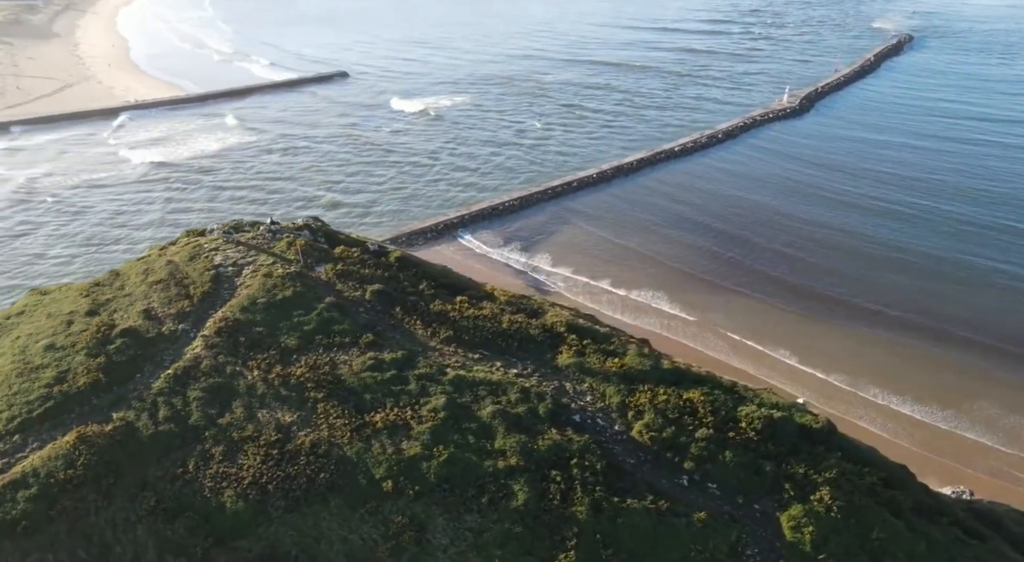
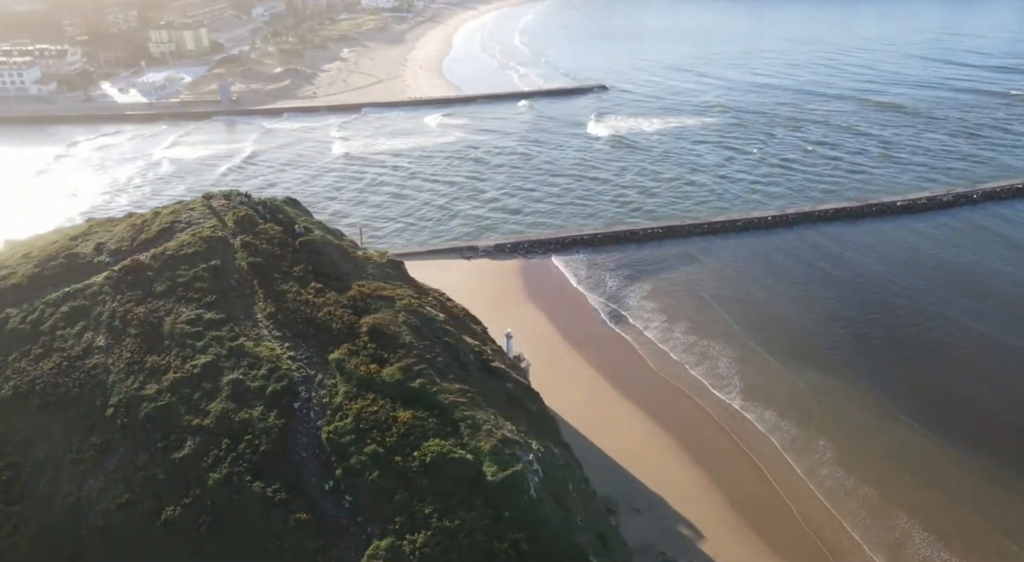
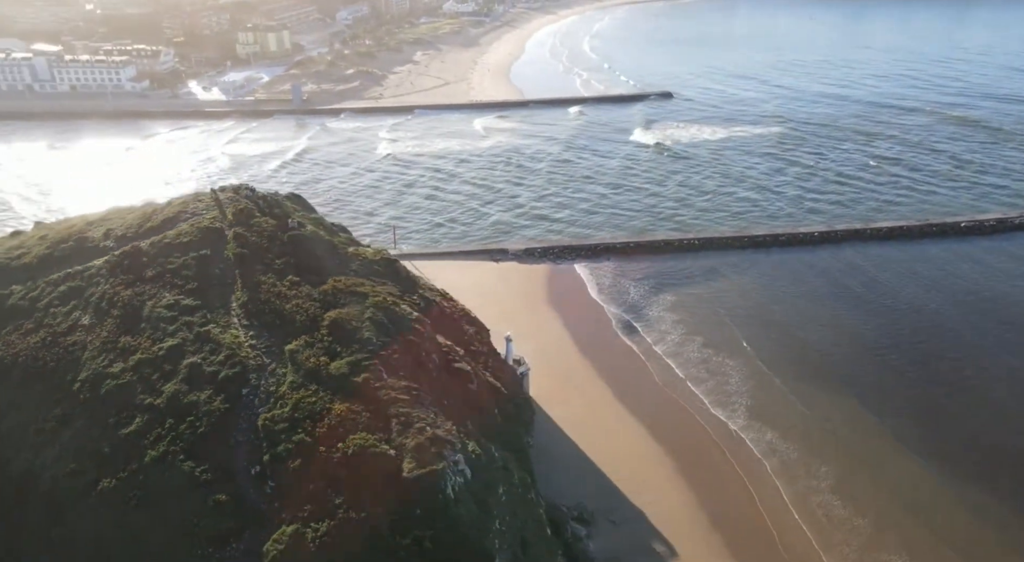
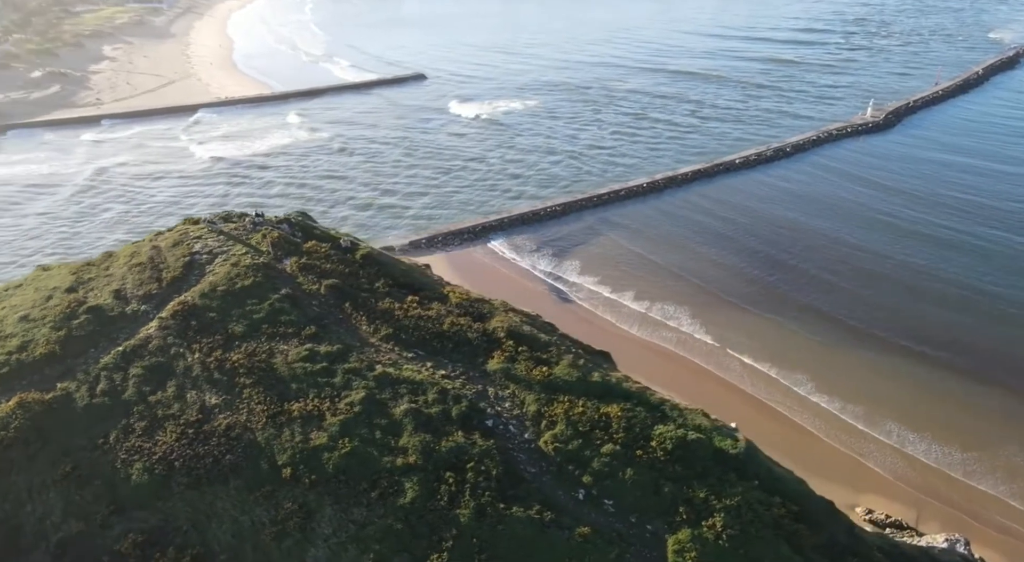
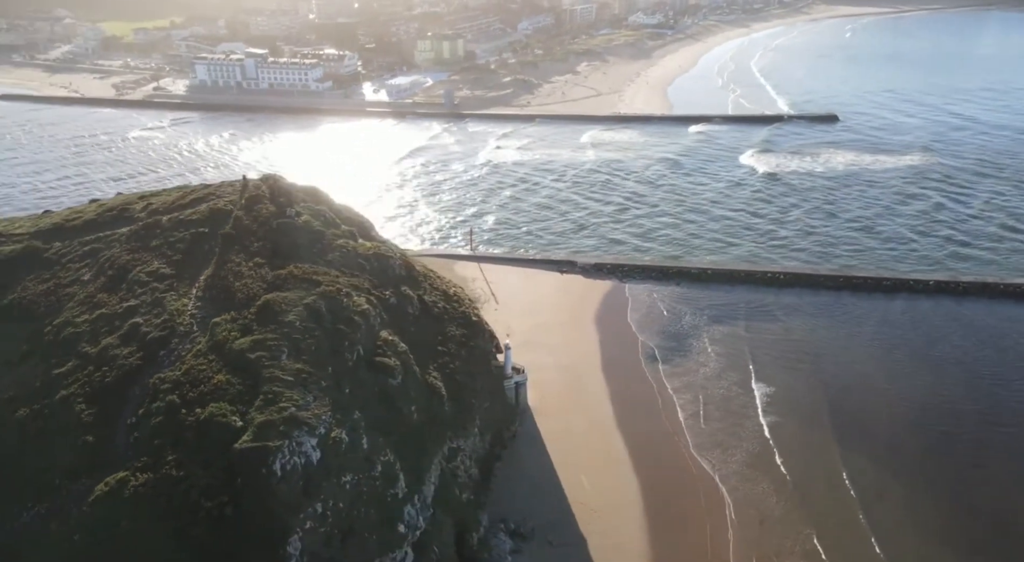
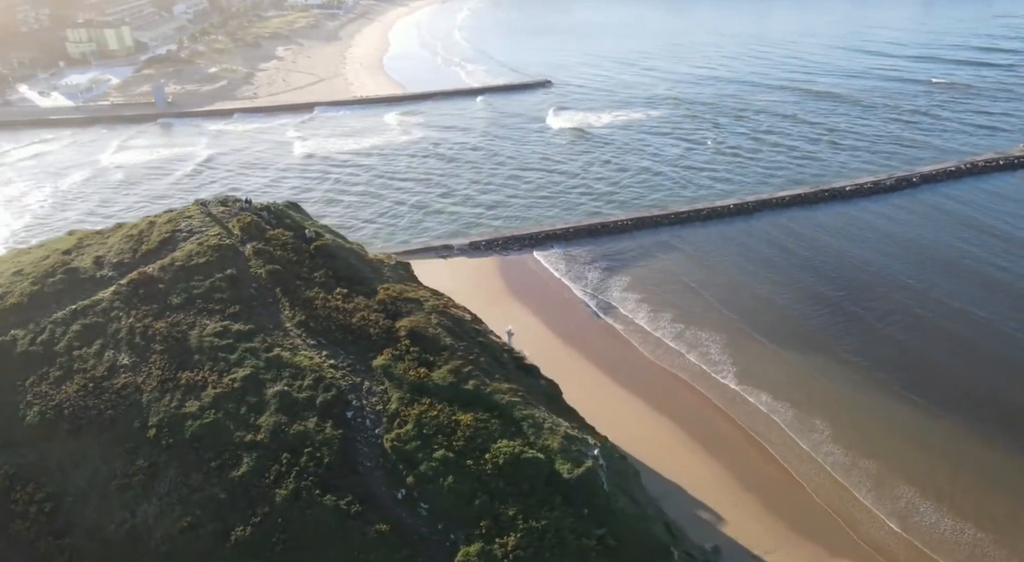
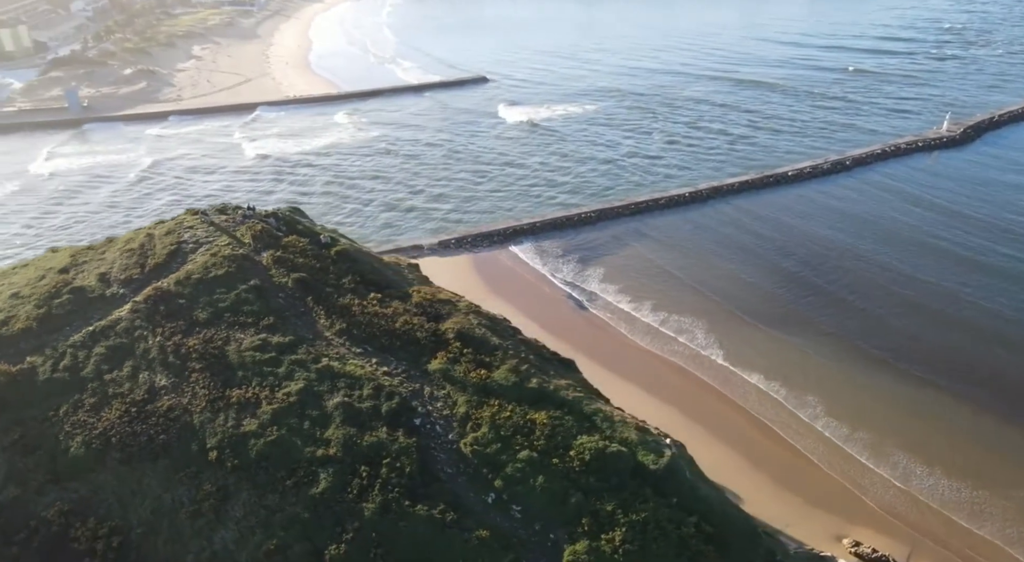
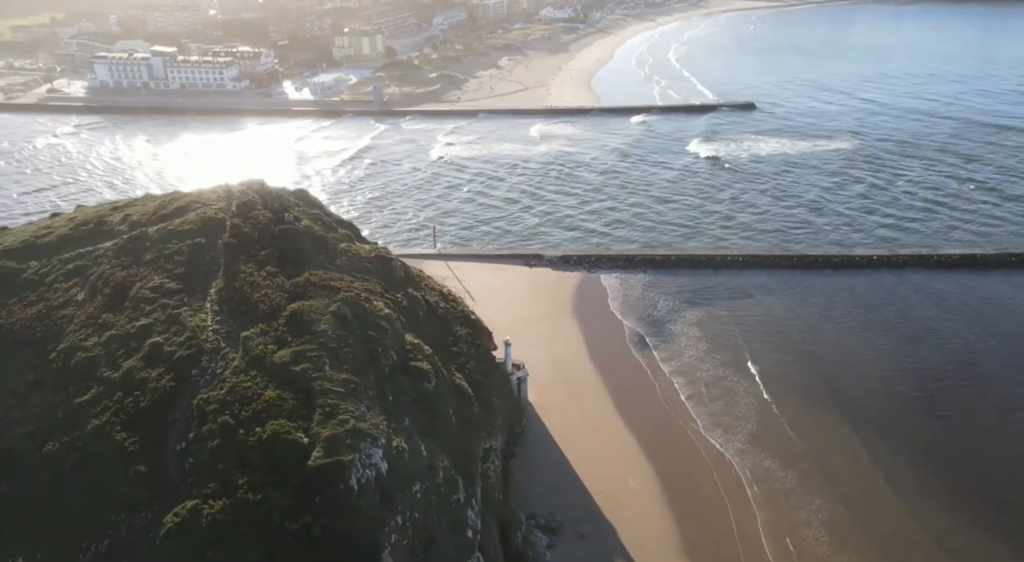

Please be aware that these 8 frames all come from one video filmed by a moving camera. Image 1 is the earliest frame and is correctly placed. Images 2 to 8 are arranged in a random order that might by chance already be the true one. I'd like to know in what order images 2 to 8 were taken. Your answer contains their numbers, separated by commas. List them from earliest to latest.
4, 7, 6, 2, 3, 8, 5
